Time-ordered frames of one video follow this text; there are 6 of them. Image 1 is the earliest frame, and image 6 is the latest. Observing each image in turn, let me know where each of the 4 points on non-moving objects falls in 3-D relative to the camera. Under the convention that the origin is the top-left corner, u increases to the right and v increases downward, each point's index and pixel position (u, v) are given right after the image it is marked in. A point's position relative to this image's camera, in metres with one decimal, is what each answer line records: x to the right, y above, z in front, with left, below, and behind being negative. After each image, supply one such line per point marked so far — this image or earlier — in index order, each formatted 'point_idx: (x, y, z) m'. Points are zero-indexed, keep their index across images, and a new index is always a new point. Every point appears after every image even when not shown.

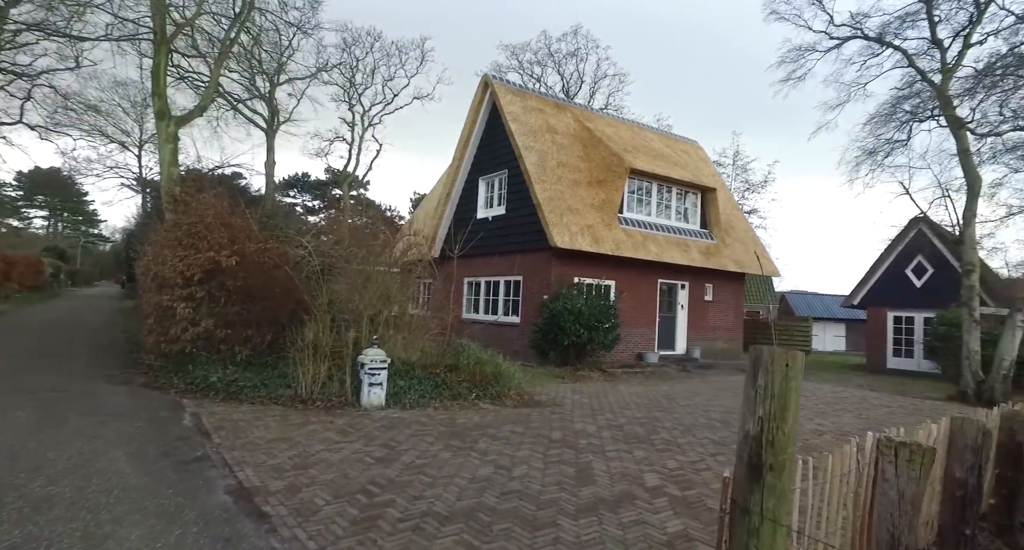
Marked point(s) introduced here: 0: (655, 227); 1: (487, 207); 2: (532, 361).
0: (+4.4, +1.5, +18.0) m
1: (-0.8, +2.2, +18.7) m
2: (+0.5, -2.4, +16.0) m
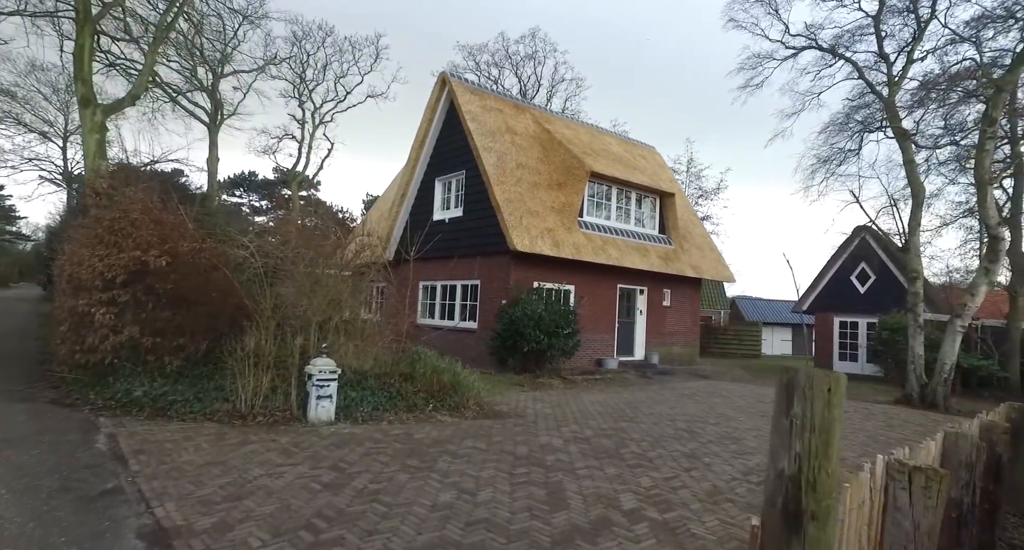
0: (+3.2, +1.3, +17.8) m
1: (-2.1, +2.1, +18.1) m
2: (-0.6, -2.5, +15.5) m
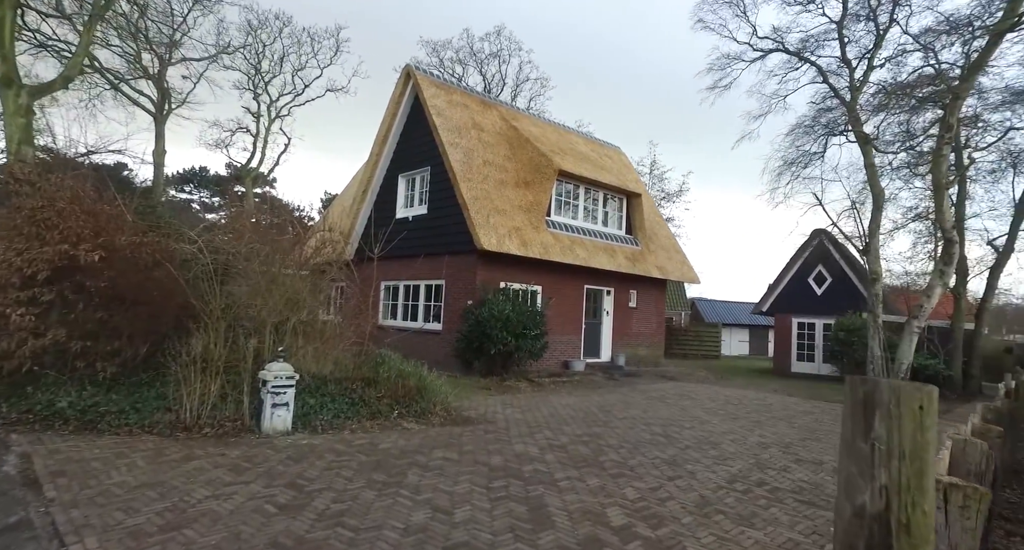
0: (+2.1, +1.3, +17.5) m
1: (-3.2, +2.1, +17.5) m
2: (-1.5, -2.5, +15.0) m
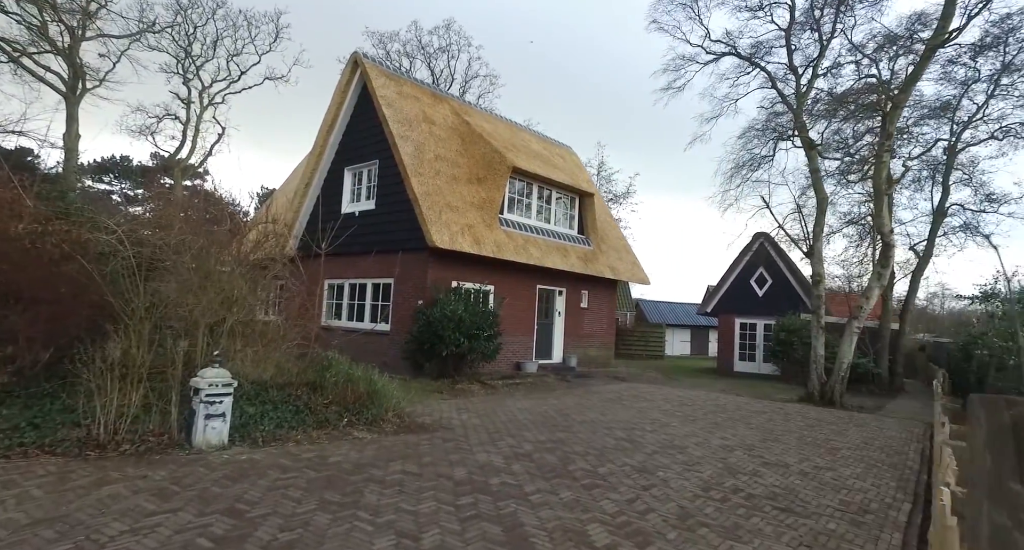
0: (+0.7, +1.3, +17.2) m
1: (-4.6, +2.1, +16.6) m
2: (-2.7, -2.4, +14.3) m
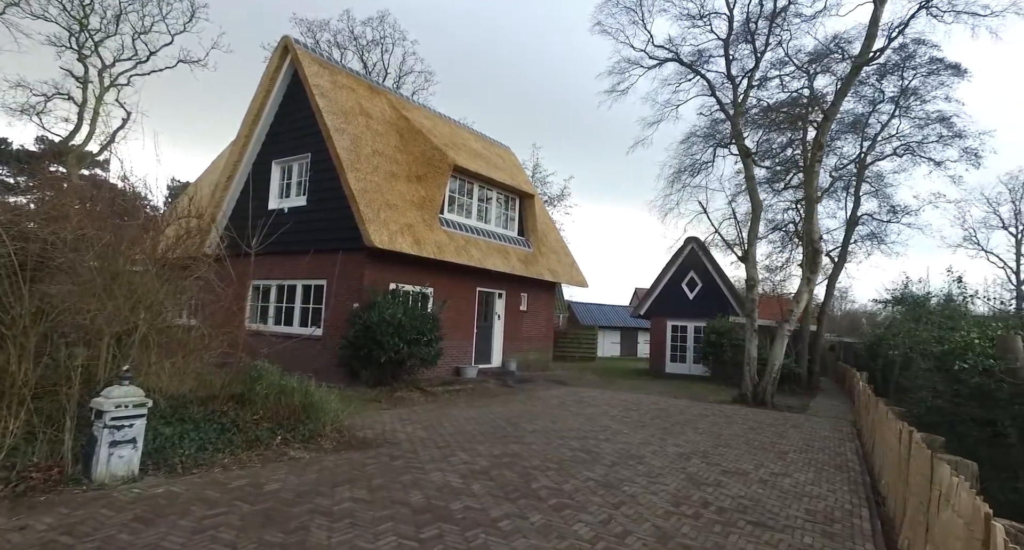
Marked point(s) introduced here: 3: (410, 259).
0: (-1.0, +1.3, +16.7) m
1: (-6.2, +2.1, +15.5) m
2: (-4.1, -2.5, +13.4) m
3: (-2.6, +0.4, +14.5) m
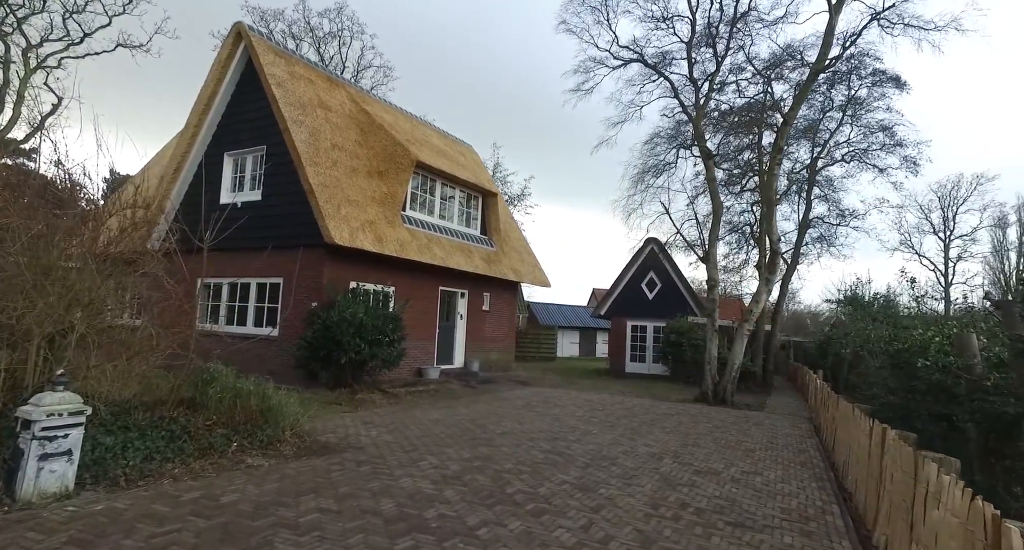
0: (-2.1, +1.3, +16.4) m
1: (-7.1, +2.2, +14.8) m
2: (-4.8, -2.4, +12.9) m
3: (-3.4, +0.4, +14.1) m
